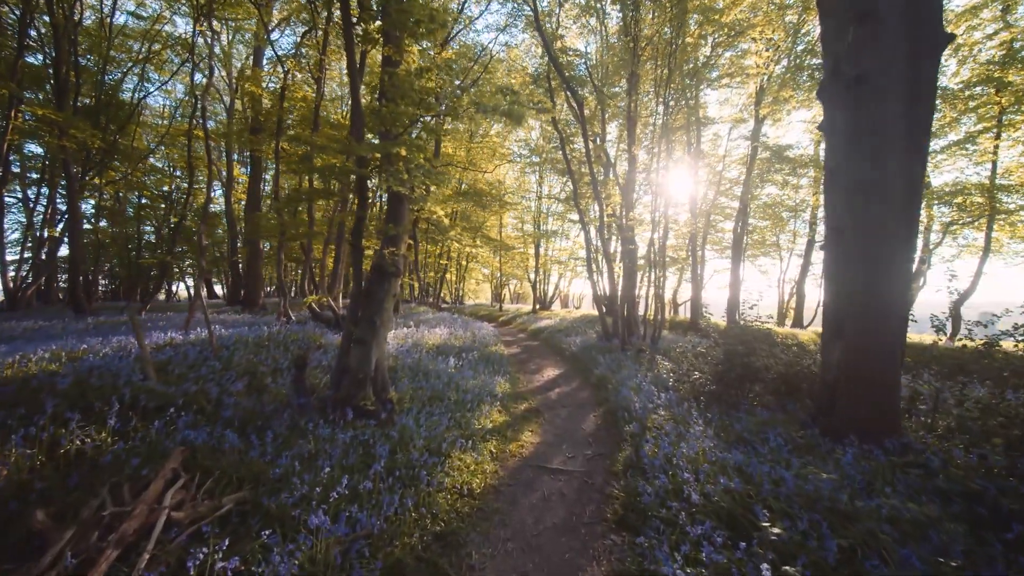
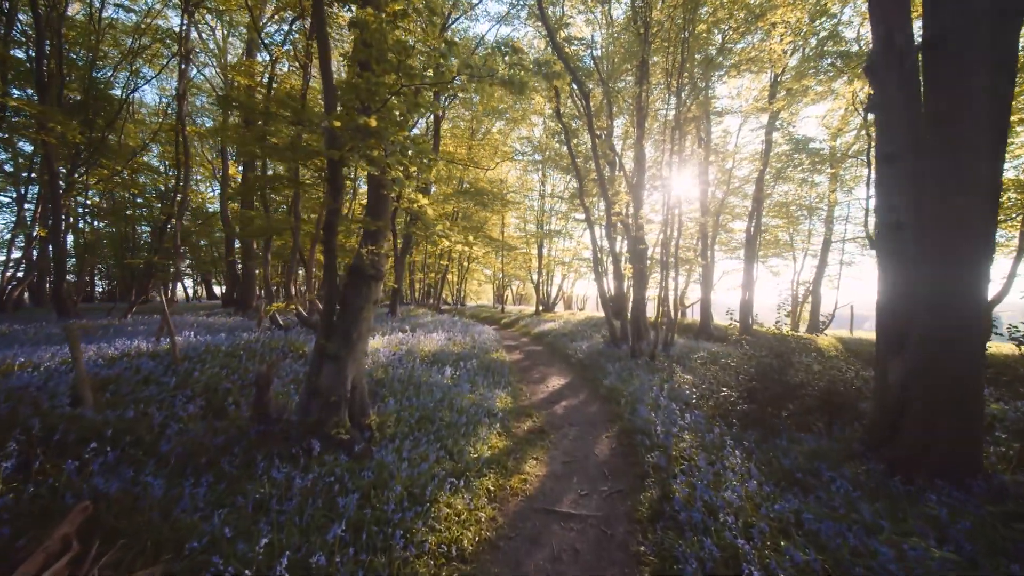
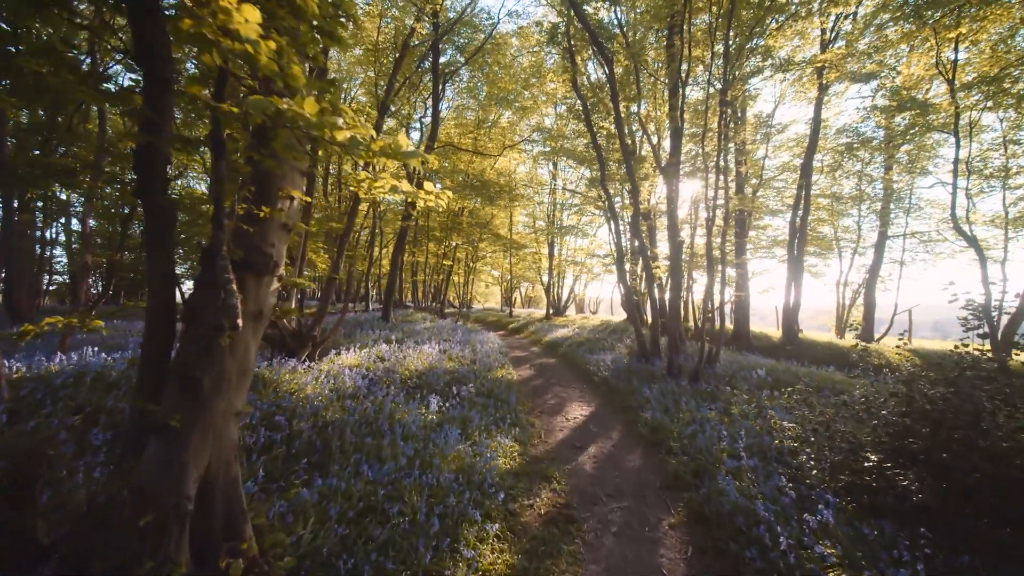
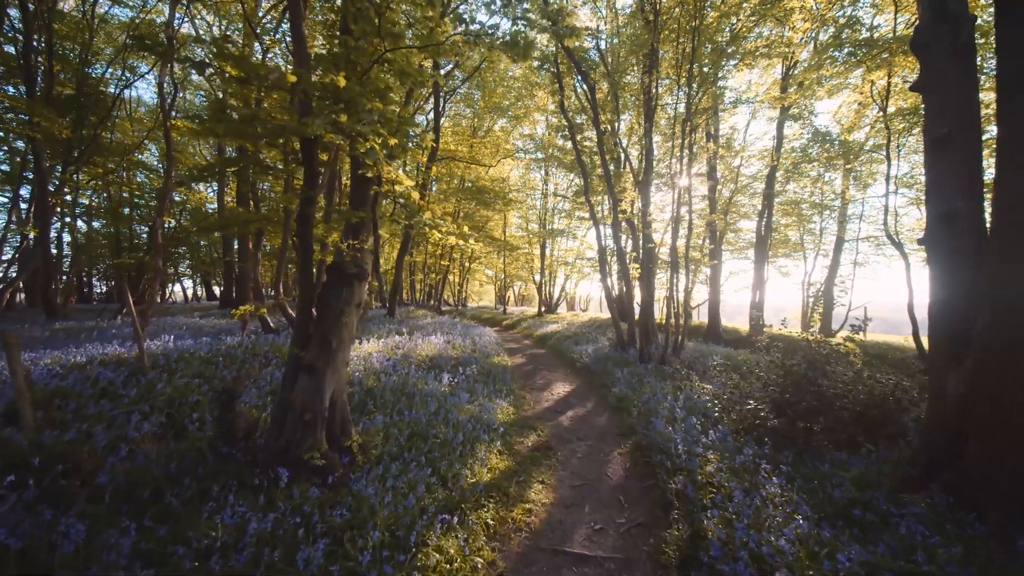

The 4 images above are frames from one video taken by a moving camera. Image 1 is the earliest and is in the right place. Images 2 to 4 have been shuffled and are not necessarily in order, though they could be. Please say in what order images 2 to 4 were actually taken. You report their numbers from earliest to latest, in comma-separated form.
2, 4, 3
